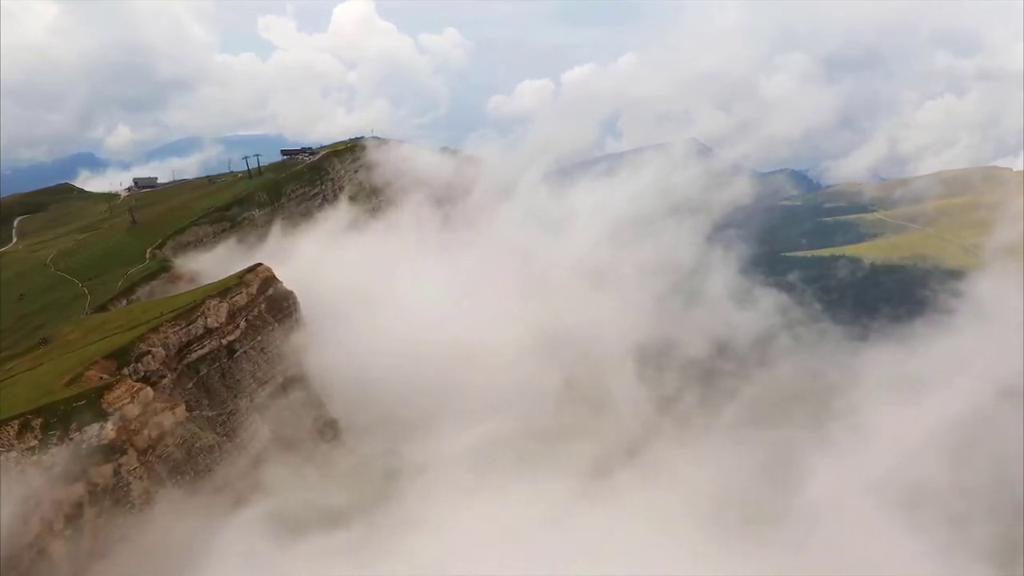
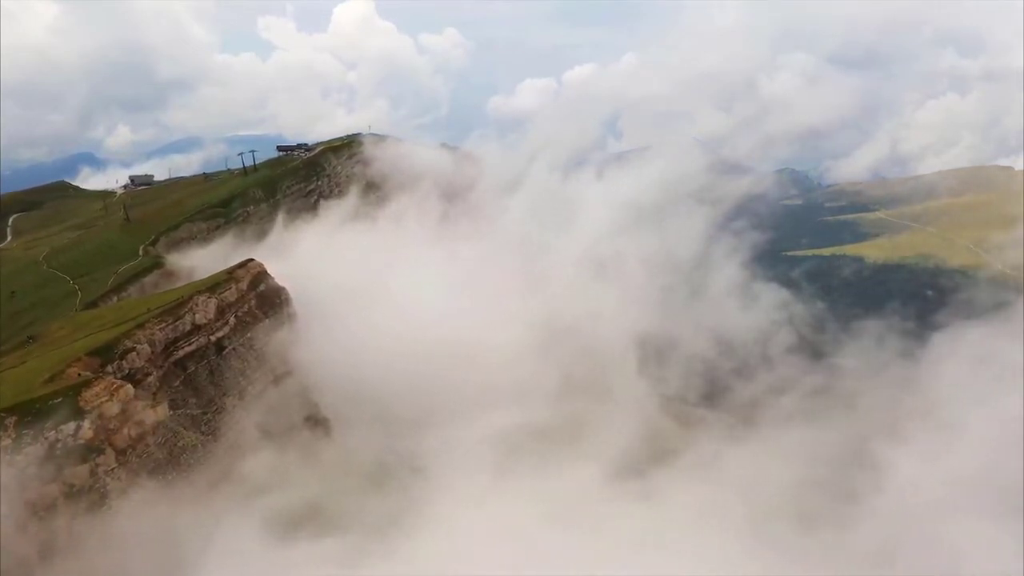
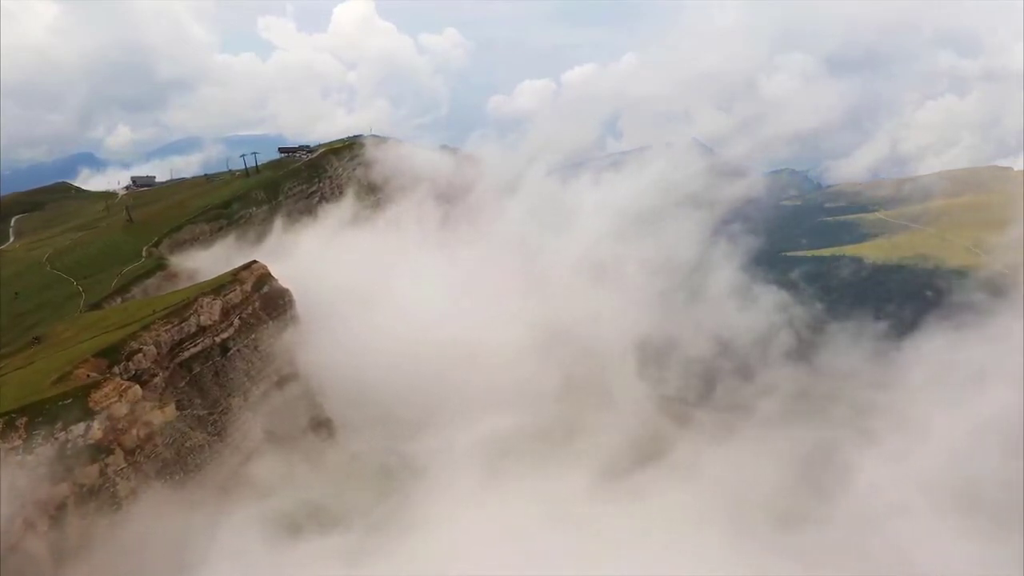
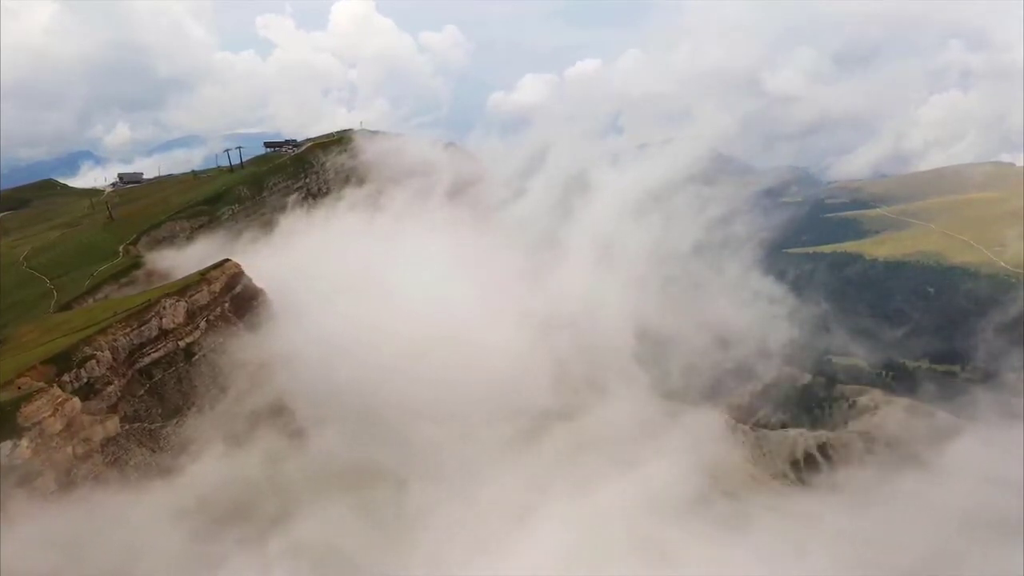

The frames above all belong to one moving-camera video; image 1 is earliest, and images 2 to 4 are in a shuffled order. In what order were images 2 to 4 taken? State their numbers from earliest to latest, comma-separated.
3, 2, 4
